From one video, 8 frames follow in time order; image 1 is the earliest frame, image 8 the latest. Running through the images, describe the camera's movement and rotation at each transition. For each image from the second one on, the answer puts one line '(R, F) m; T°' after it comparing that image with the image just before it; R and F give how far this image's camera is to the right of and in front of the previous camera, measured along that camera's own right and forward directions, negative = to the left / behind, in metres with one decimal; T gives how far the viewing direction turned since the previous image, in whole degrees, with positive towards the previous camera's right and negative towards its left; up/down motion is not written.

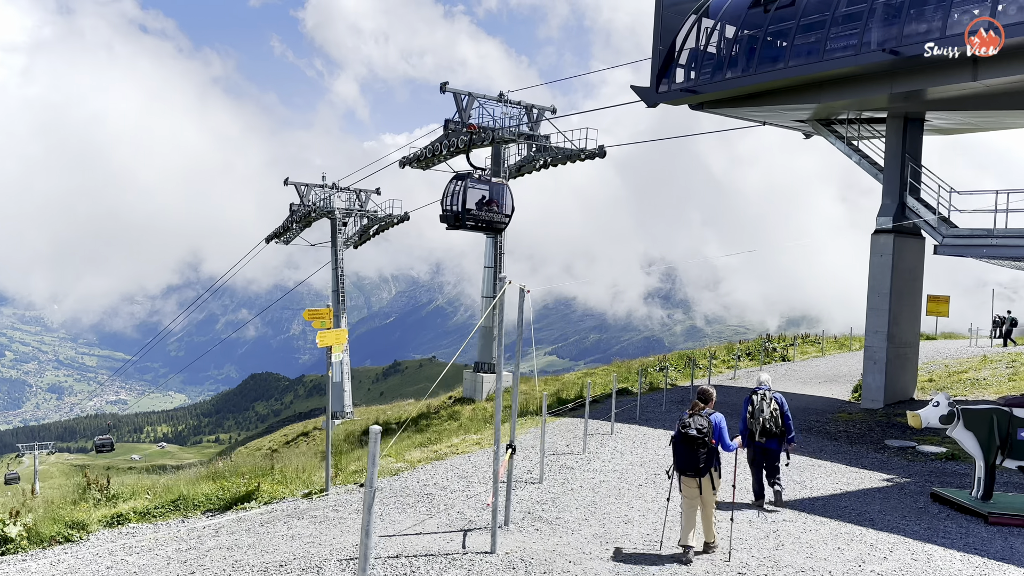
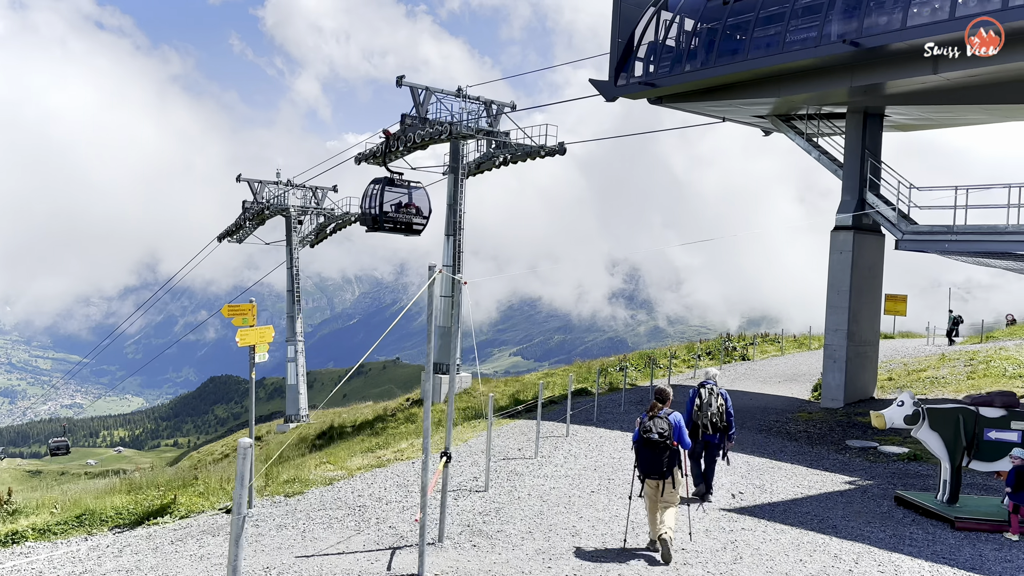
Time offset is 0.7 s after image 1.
(+0.3, +0.9) m; +3°
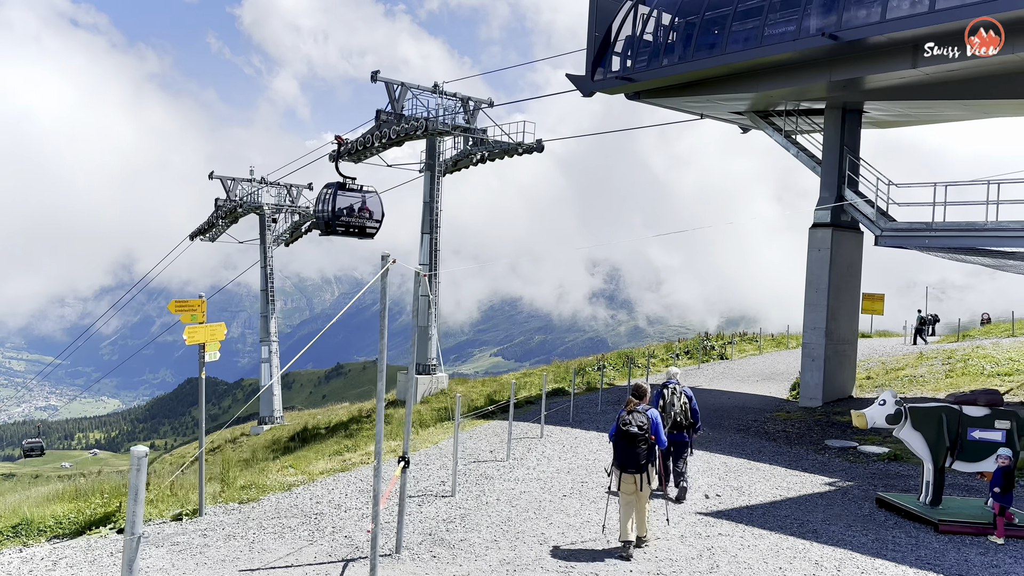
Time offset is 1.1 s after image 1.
(+0.2, +0.6) m; +1°
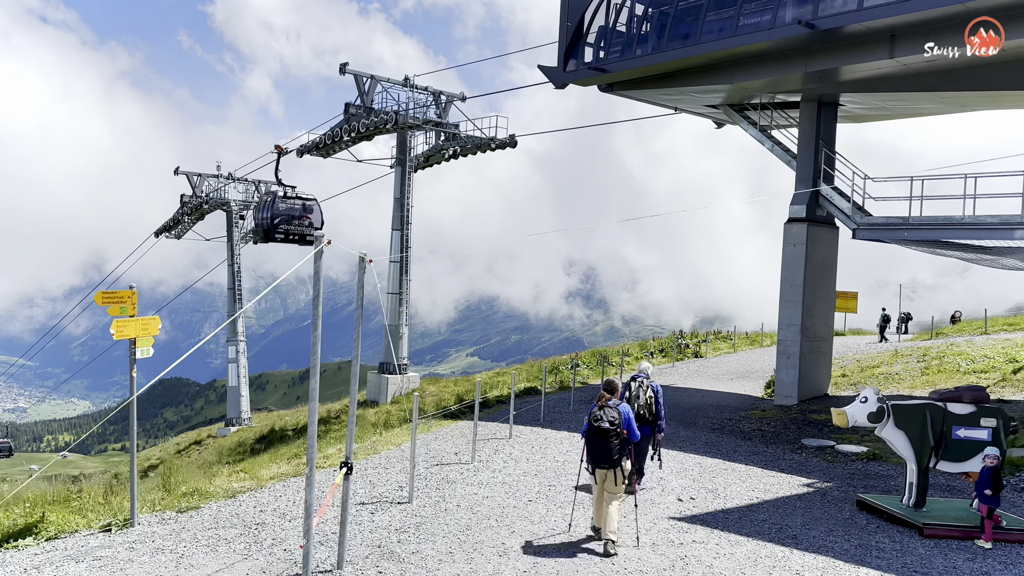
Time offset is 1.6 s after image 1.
(+0.2, +0.8) m; +2°
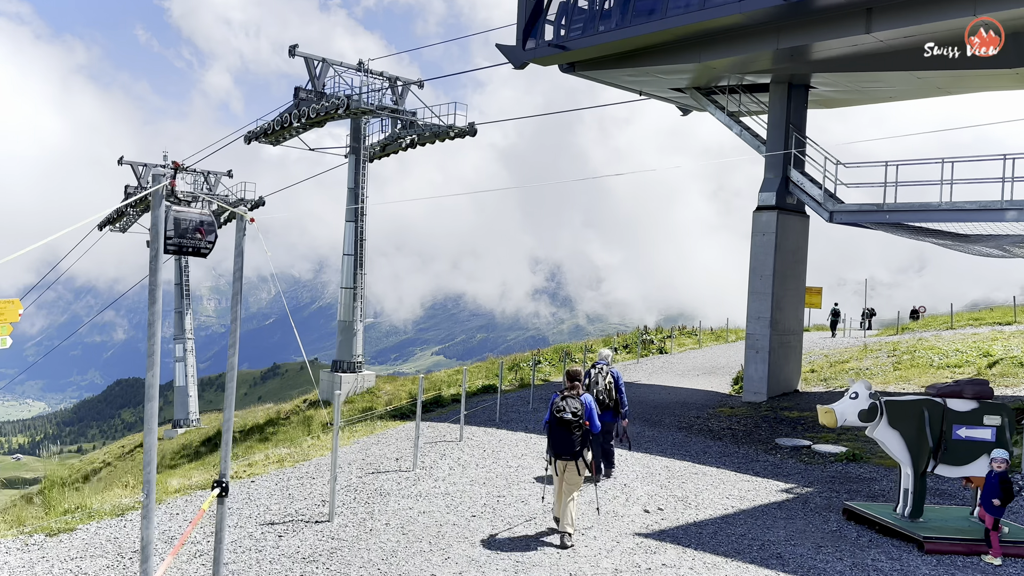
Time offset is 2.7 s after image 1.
(+0.3, +1.6) m; +2°
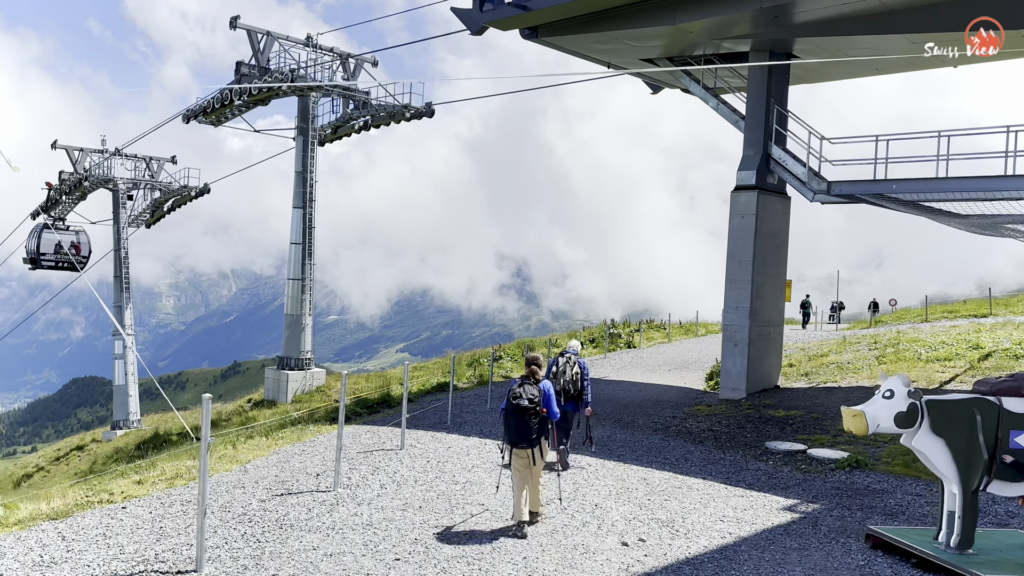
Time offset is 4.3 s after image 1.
(+0.3, +2.4) m; +3°
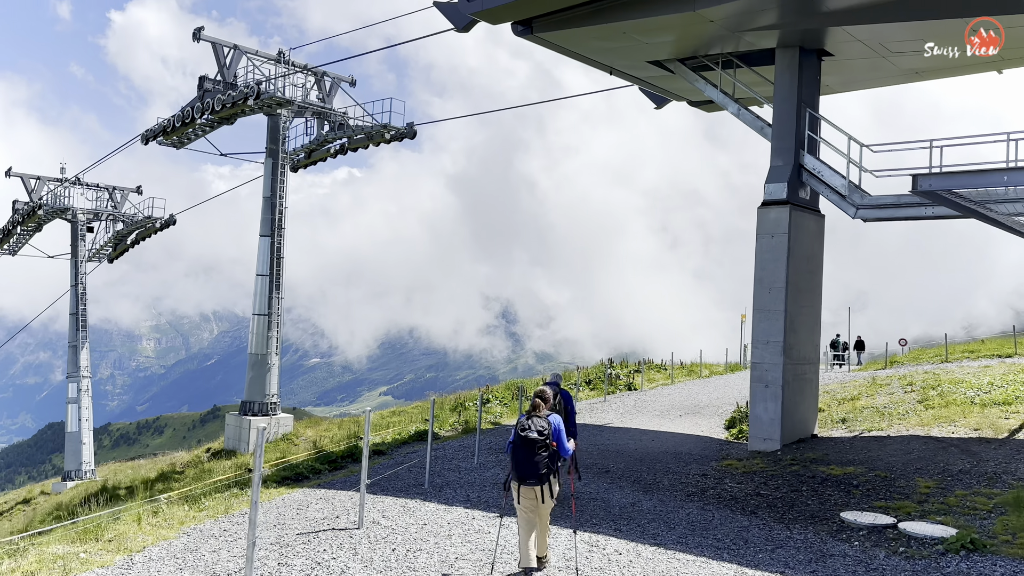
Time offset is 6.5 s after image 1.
(-0.2, +3.4) m; +1°
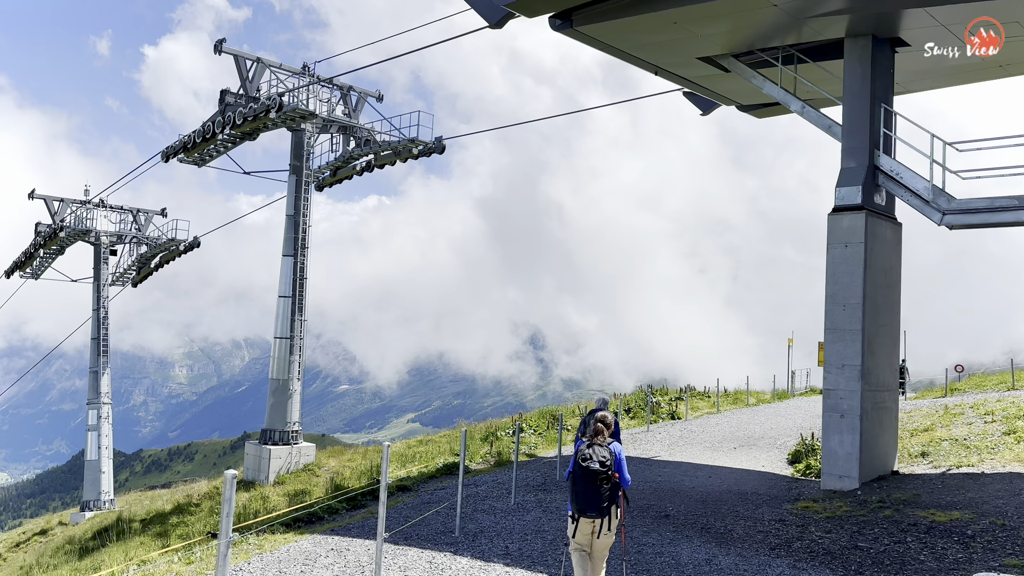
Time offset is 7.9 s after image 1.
(-0.3, +2.0) m; -2°
